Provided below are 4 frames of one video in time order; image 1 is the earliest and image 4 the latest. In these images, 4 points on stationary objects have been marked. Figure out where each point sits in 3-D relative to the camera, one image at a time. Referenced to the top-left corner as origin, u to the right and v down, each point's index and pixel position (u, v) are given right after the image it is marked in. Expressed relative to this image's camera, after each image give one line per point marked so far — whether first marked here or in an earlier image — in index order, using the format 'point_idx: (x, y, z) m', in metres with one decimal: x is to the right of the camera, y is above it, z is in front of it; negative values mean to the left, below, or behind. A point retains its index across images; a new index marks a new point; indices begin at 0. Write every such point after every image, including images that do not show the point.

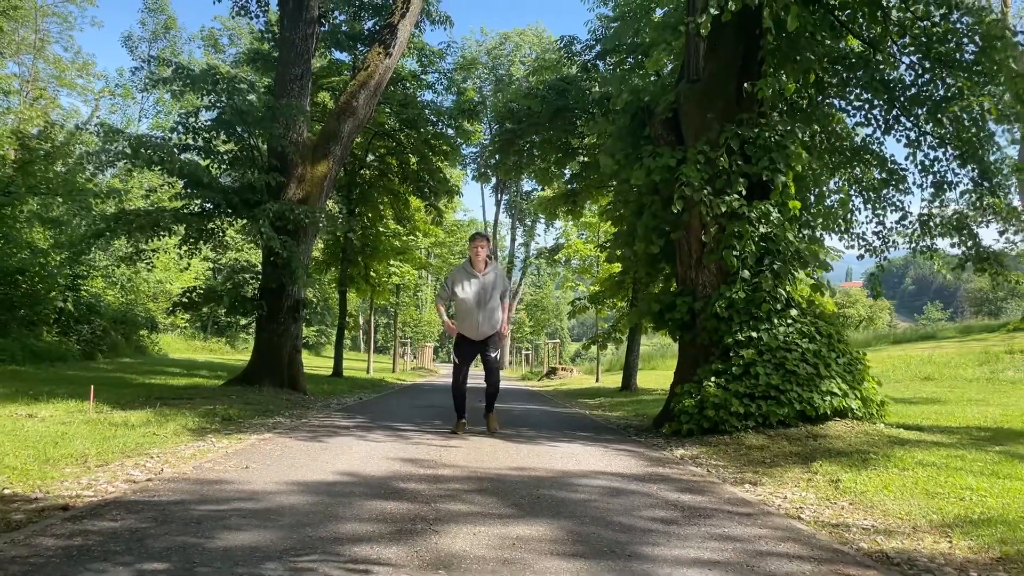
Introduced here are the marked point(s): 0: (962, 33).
0: (+5.2, +3.0, +8.5) m
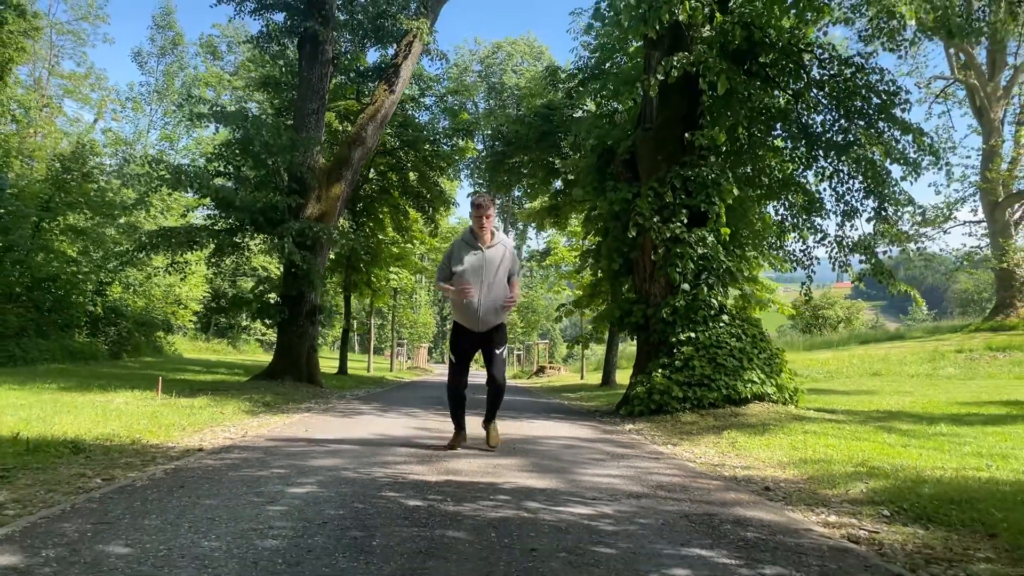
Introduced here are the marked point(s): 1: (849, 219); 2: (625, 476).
0: (+5.0, +2.8, +10.5) m
1: (+5.0, +1.0, +10.9) m
2: (+0.8, -1.3, +5.1) m
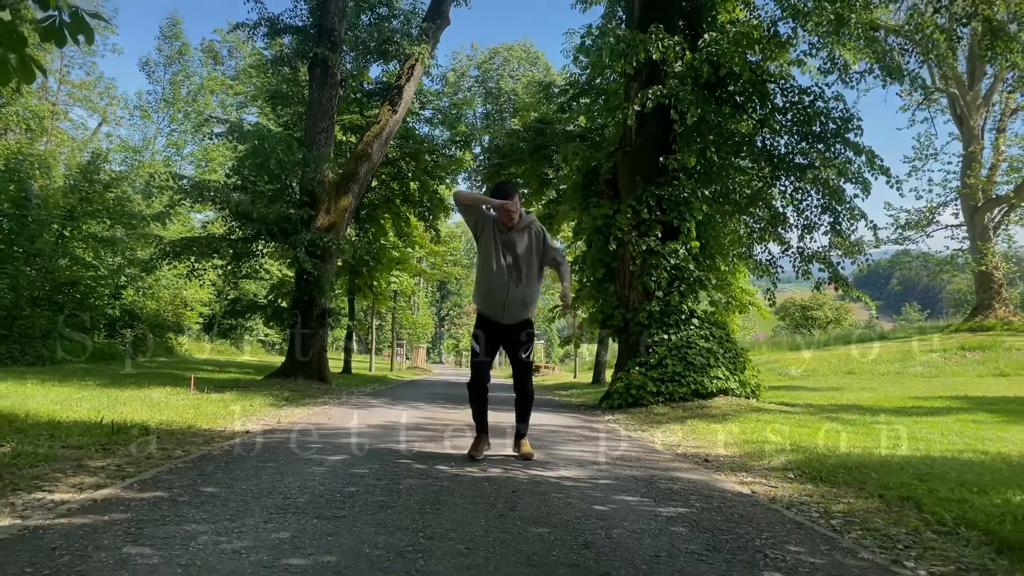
0: (+4.9, +2.7, +11.7) m
1: (+4.9, +0.9, +12.1) m
2: (+0.7, -1.4, +6.4) m
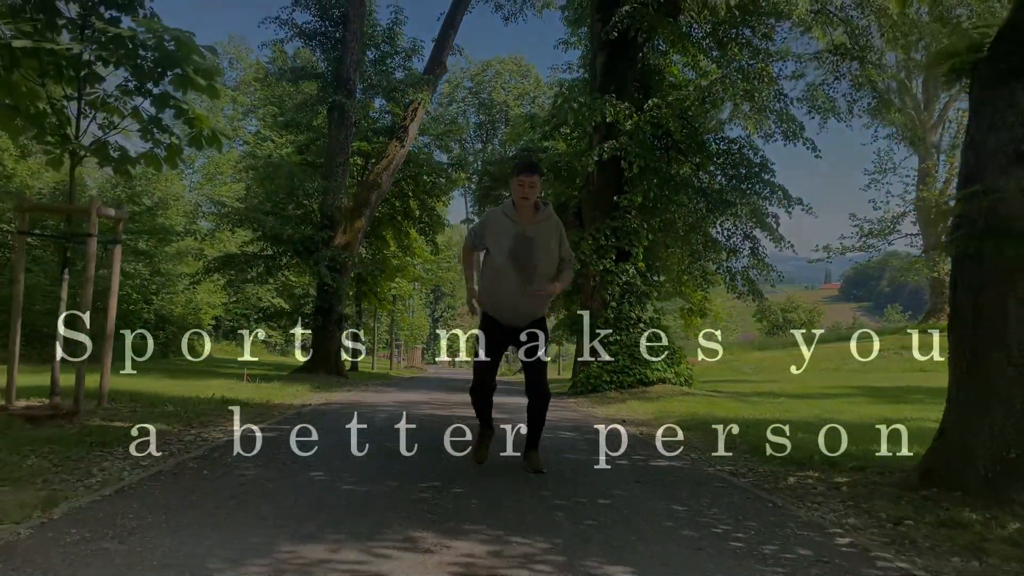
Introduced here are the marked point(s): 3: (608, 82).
0: (+4.7, +2.5, +14.7) m
1: (+4.6, +0.7, +15.2) m
2: (+0.5, -1.6, +9.3) m
3: (+1.9, +4.0, +14.4) m
